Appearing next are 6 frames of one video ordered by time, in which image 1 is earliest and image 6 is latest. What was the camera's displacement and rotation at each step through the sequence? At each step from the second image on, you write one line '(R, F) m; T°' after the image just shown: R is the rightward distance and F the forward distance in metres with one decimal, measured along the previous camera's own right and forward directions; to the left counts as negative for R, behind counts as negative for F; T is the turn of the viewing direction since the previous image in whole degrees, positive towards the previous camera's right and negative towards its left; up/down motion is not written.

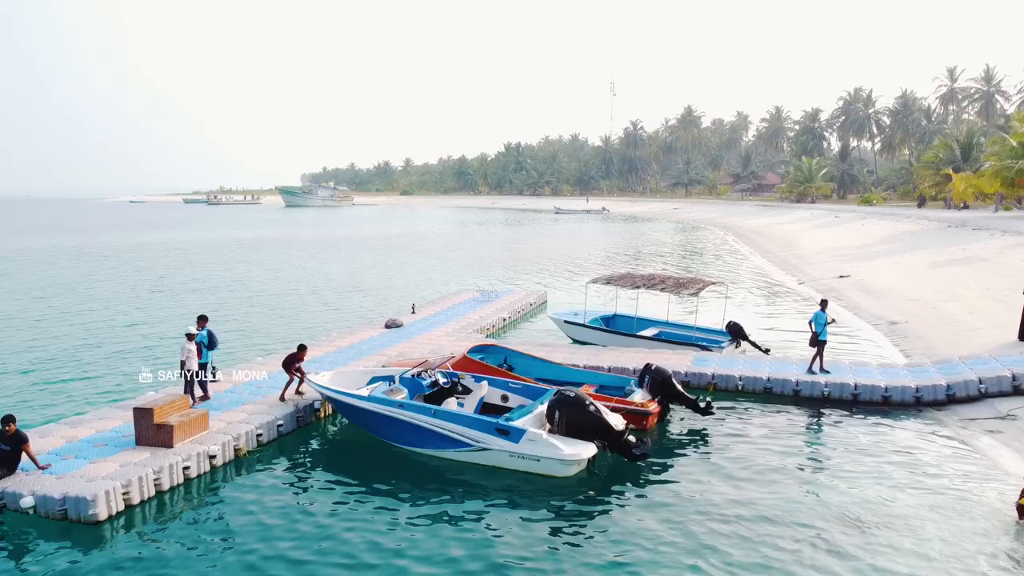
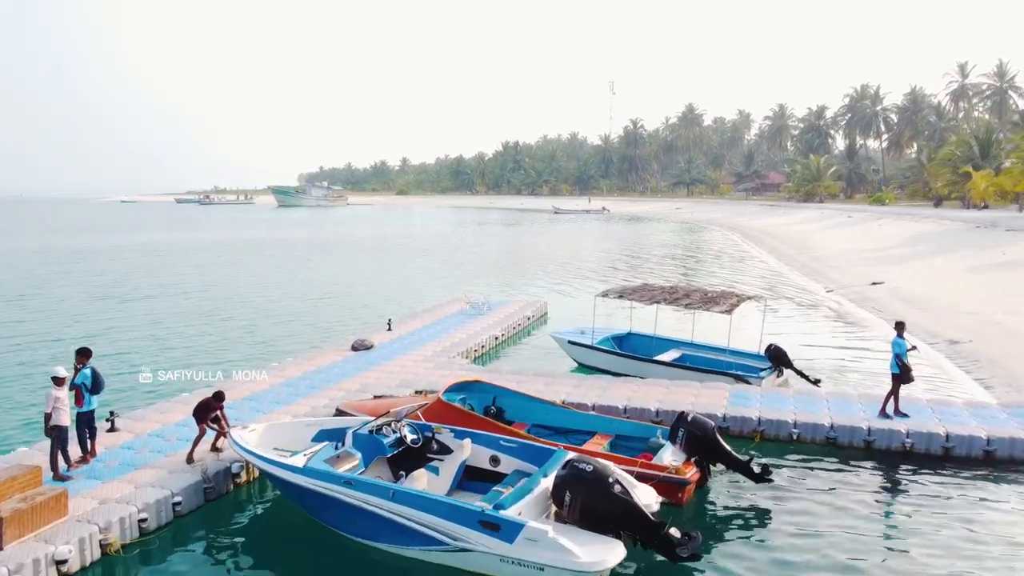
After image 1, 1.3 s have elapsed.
(+0.1, +3.5) m; 0°
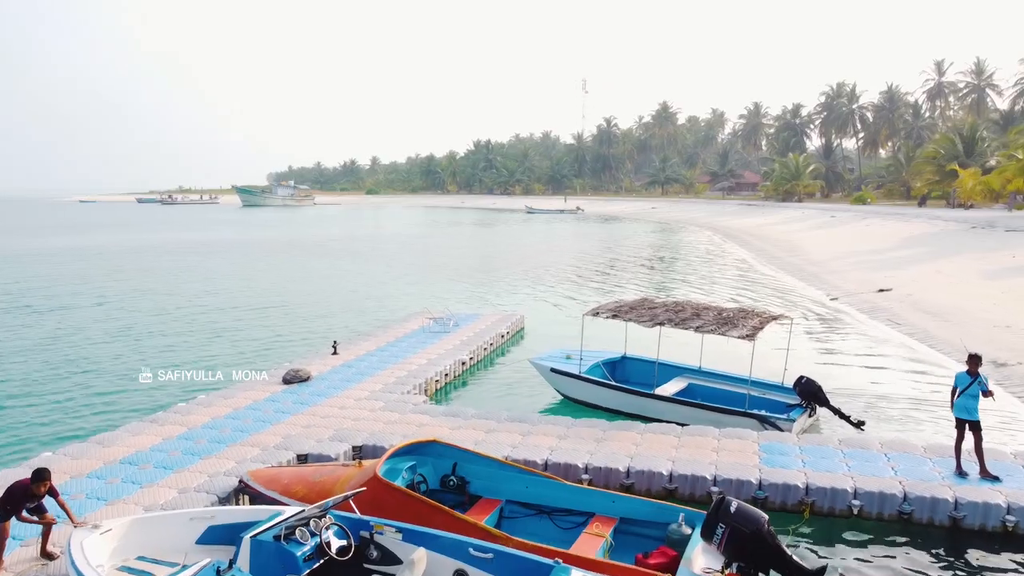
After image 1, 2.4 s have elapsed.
(+0.1, +3.2) m; +2°
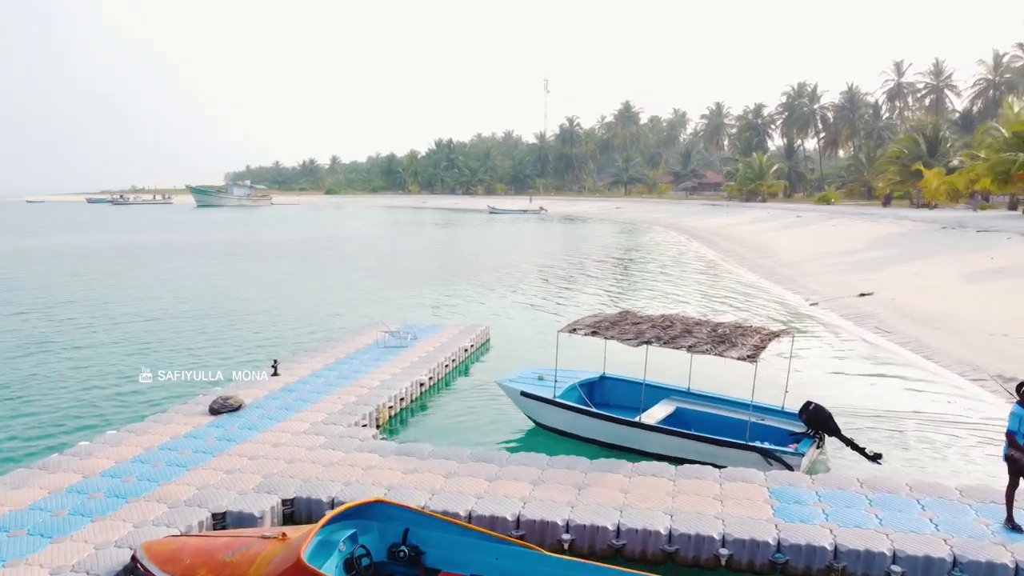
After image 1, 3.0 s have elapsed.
(0.0, +1.8) m; +3°
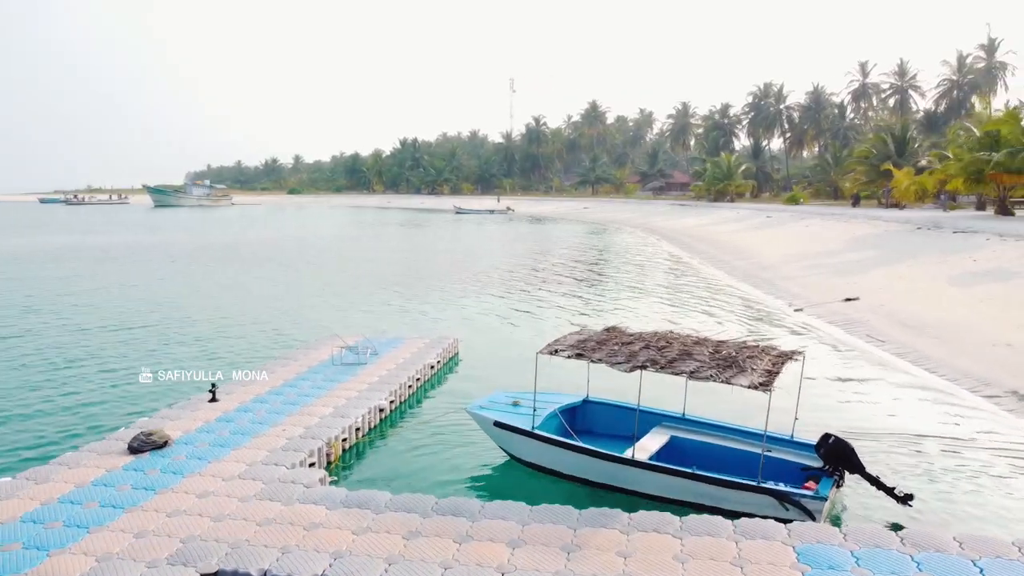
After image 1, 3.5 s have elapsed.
(-0.1, +1.6) m; +2°
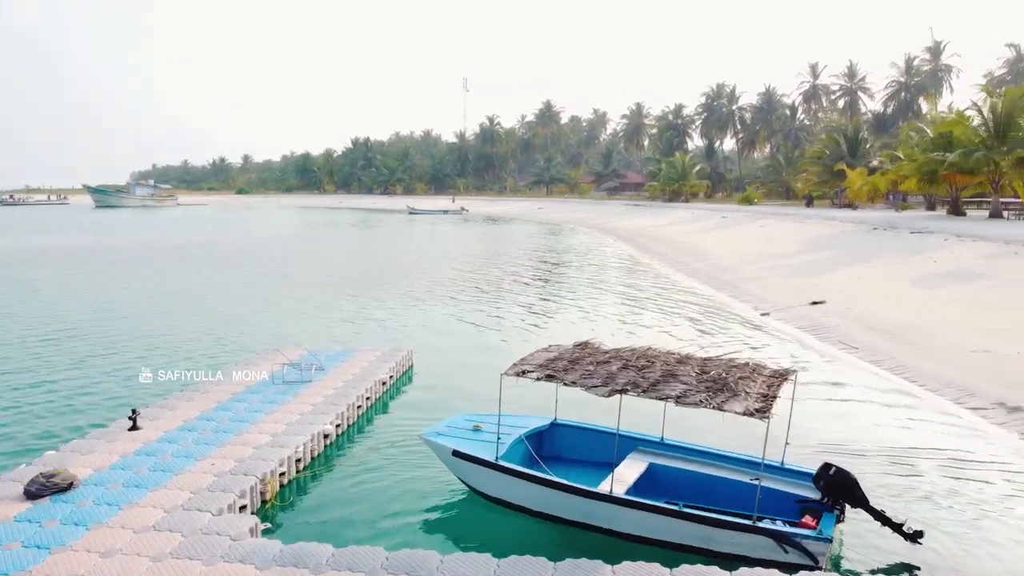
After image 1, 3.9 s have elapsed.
(-0.1, +1.2) m; +3°
